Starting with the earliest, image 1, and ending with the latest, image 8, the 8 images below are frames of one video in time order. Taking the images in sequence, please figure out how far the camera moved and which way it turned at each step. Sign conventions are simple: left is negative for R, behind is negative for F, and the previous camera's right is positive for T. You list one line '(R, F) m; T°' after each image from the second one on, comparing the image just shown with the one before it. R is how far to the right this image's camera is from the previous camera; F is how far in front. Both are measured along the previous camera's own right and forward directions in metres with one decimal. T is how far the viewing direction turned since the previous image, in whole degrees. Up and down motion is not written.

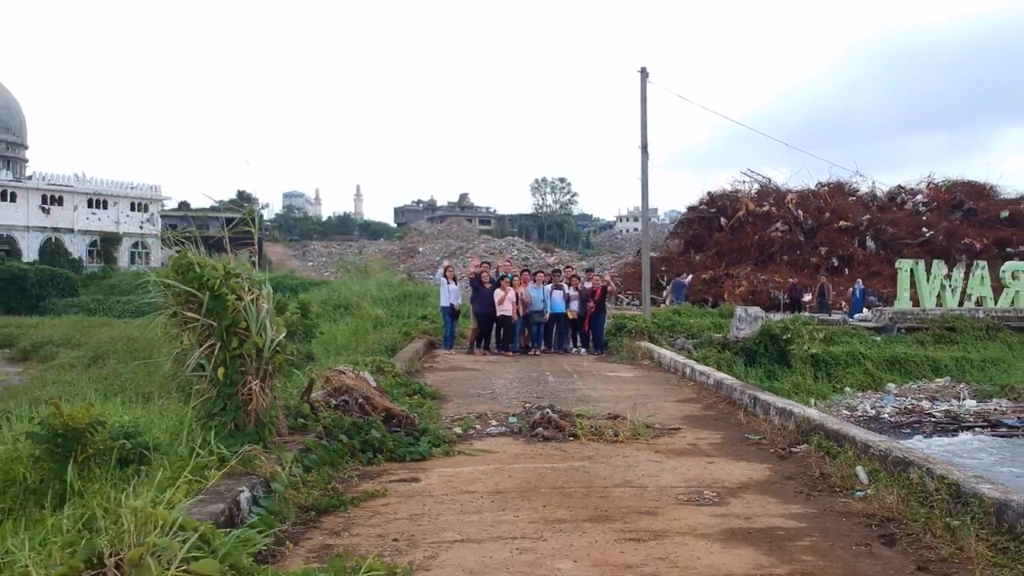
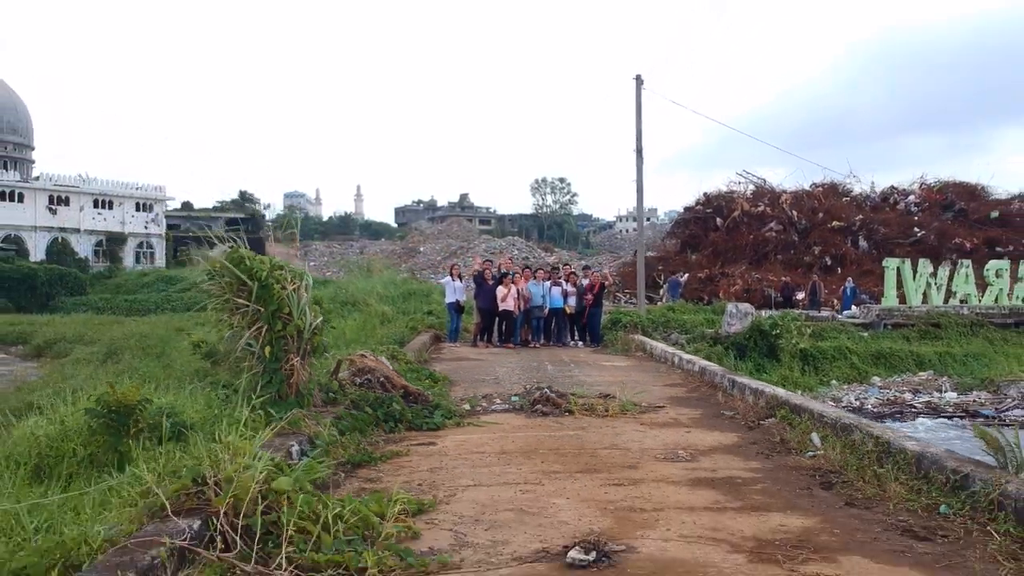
(0.0, -0.8) m; 0°
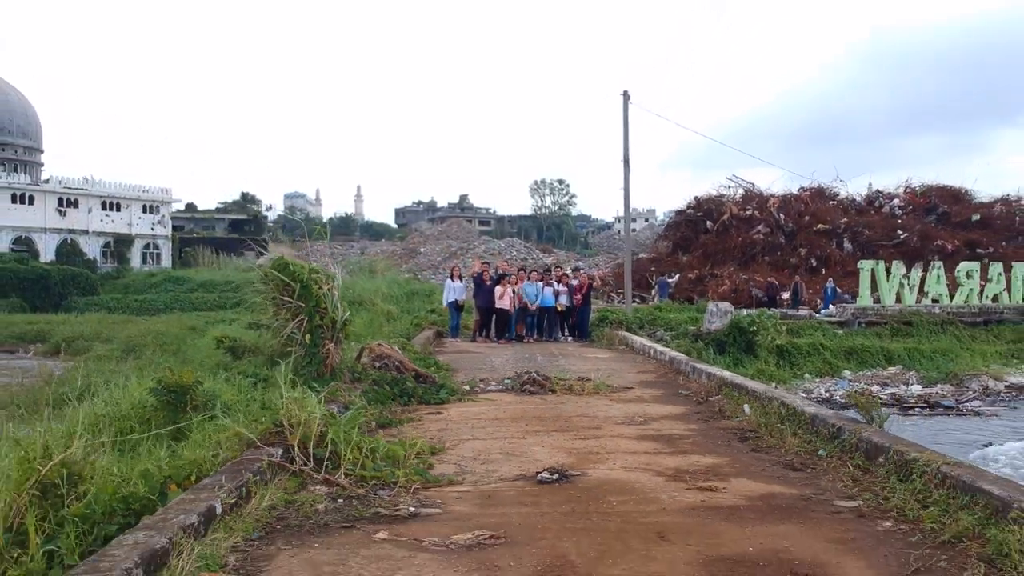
(+0.1, -1.4) m; 0°
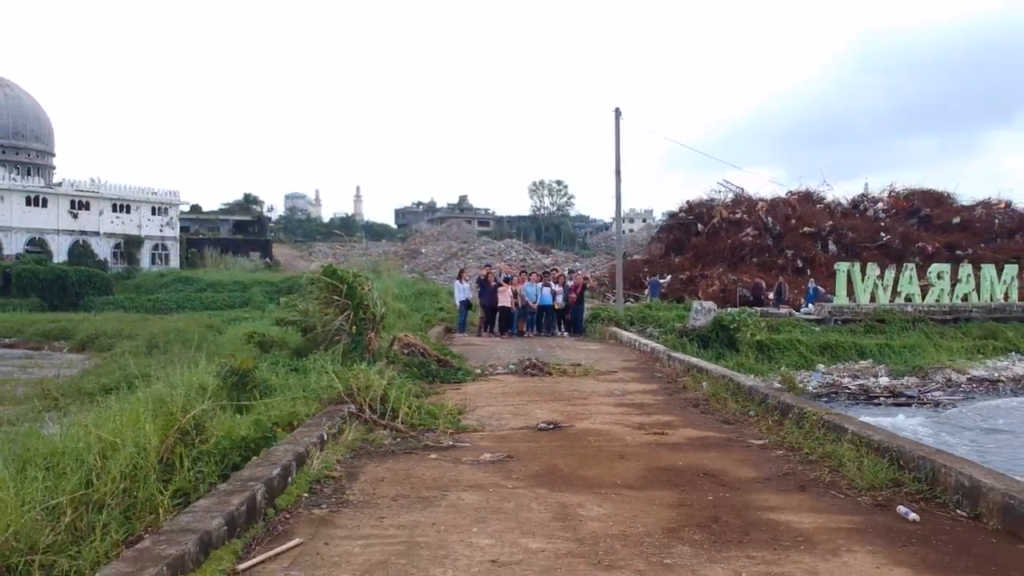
(-0.1, -1.7) m; 0°
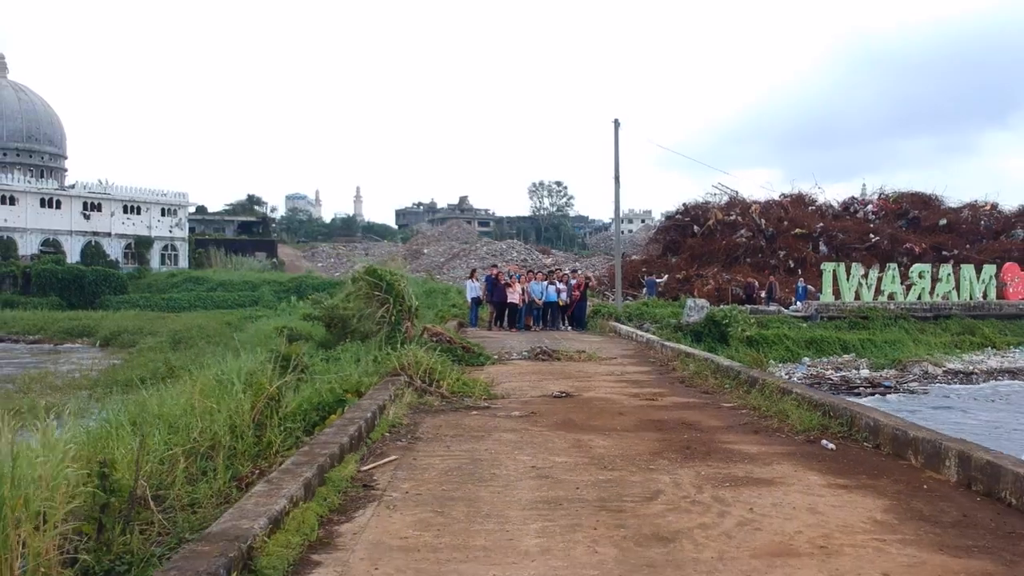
(-0.2, -1.6) m; 0°
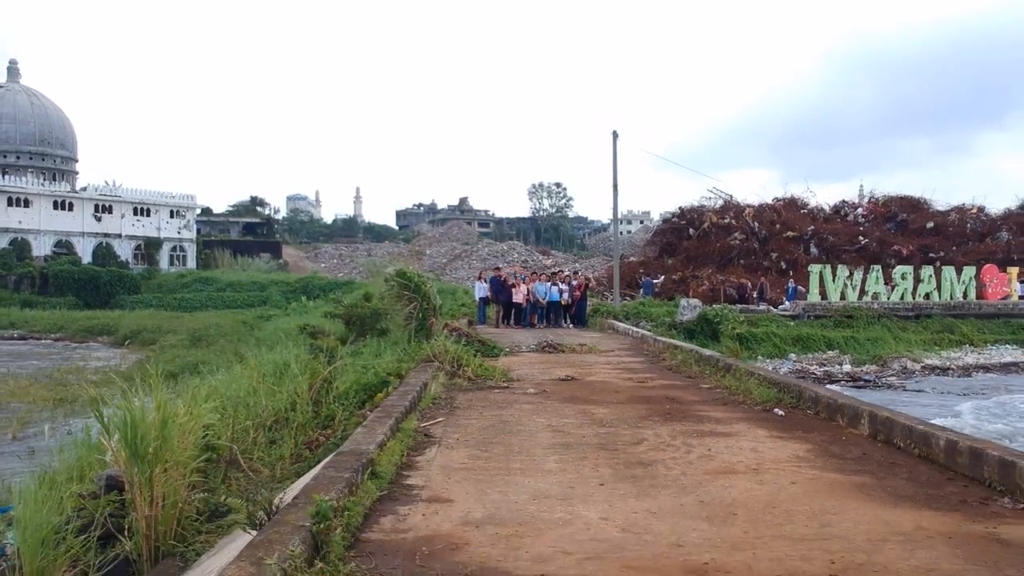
(-0.2, -1.5) m; 0°
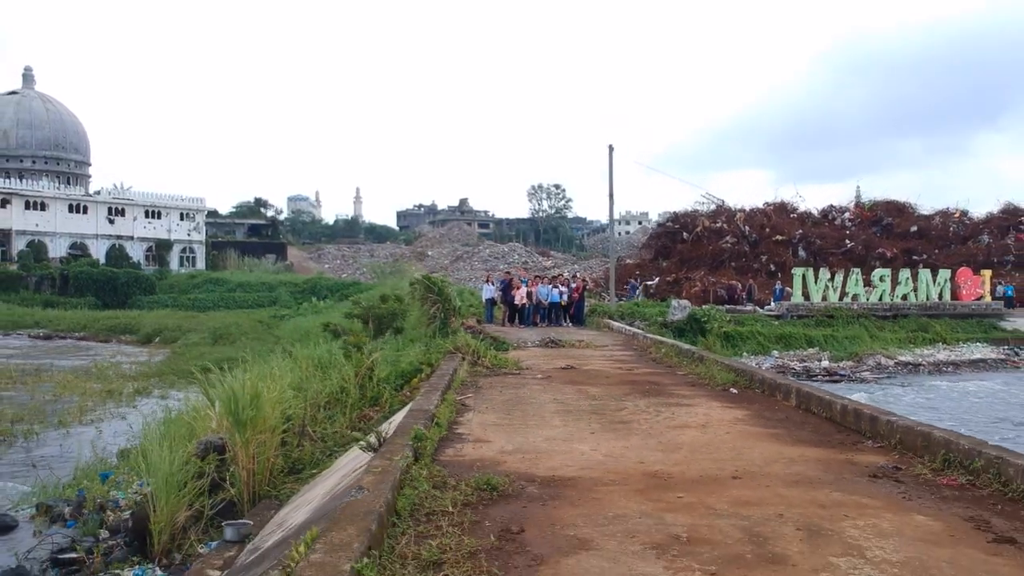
(-0.2, -2.0) m; 0°
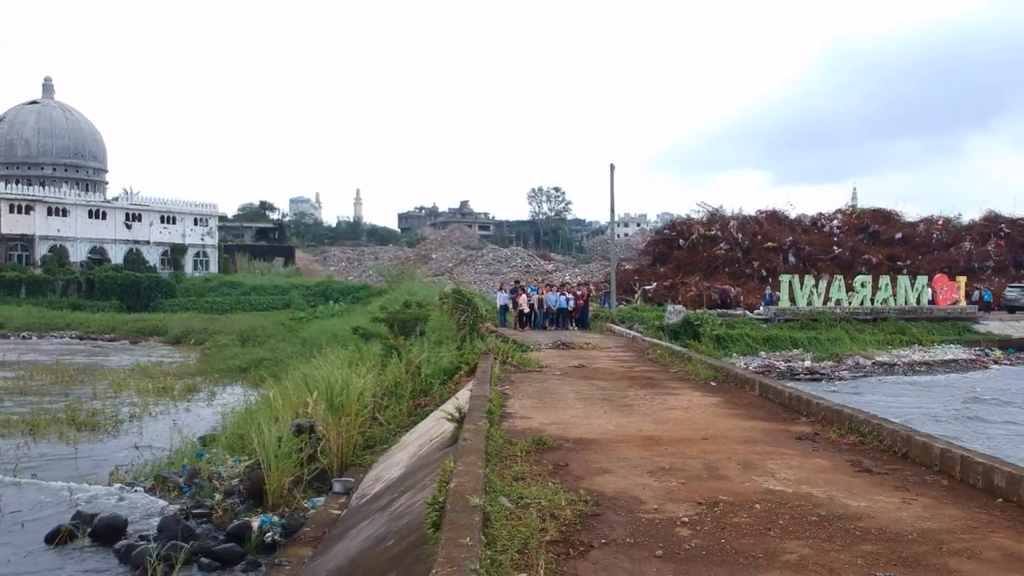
(-0.4, -2.5) m; 0°
